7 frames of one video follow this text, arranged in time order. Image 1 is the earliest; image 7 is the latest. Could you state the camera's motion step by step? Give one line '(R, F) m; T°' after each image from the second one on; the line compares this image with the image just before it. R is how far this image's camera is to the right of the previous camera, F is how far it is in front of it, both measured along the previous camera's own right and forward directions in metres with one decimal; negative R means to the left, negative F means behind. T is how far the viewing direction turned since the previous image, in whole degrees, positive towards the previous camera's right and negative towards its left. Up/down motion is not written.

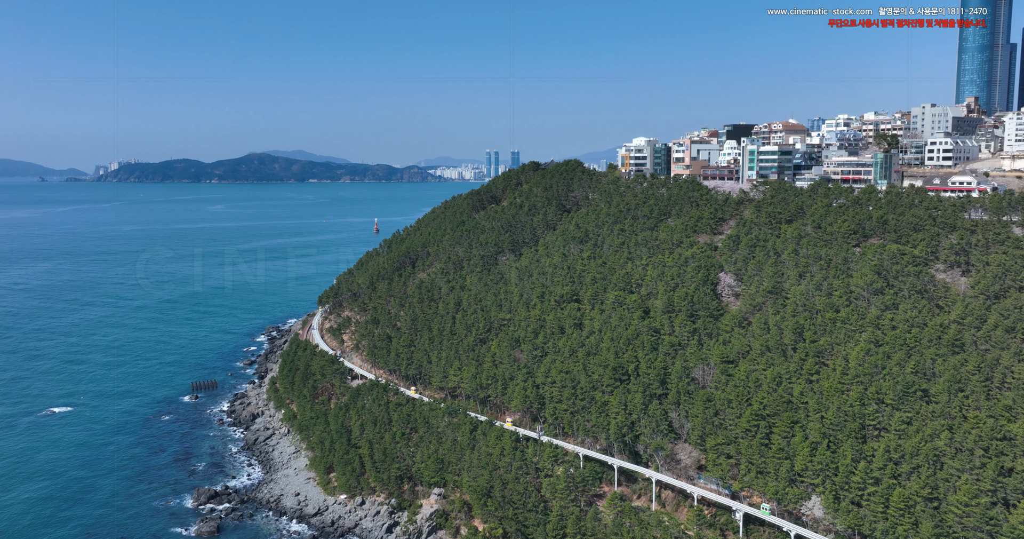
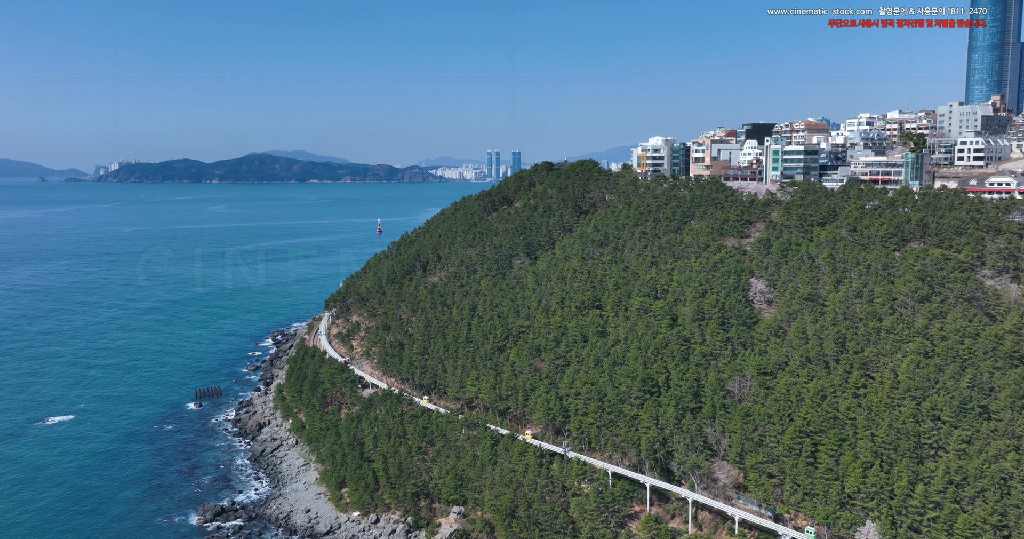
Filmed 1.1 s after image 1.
(-0.7, +2.1) m; 0°
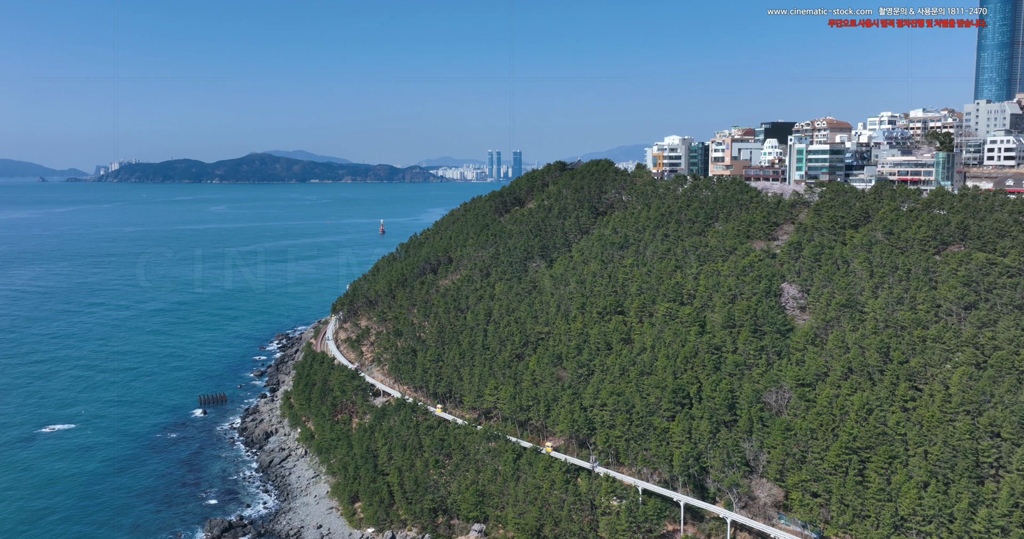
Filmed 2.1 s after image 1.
(-0.7, +1.9) m; 0°
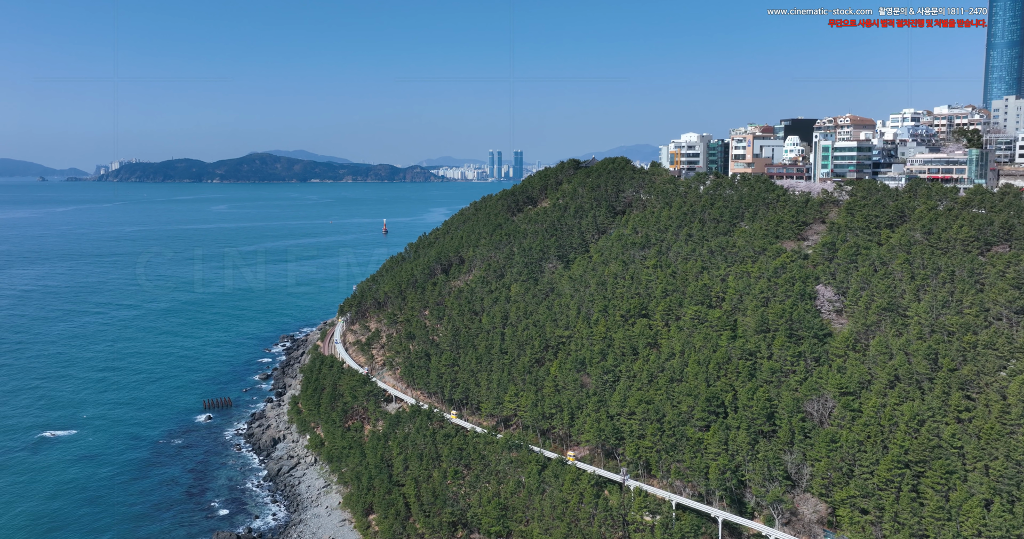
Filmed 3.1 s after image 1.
(-0.7, +1.9) m; 0°
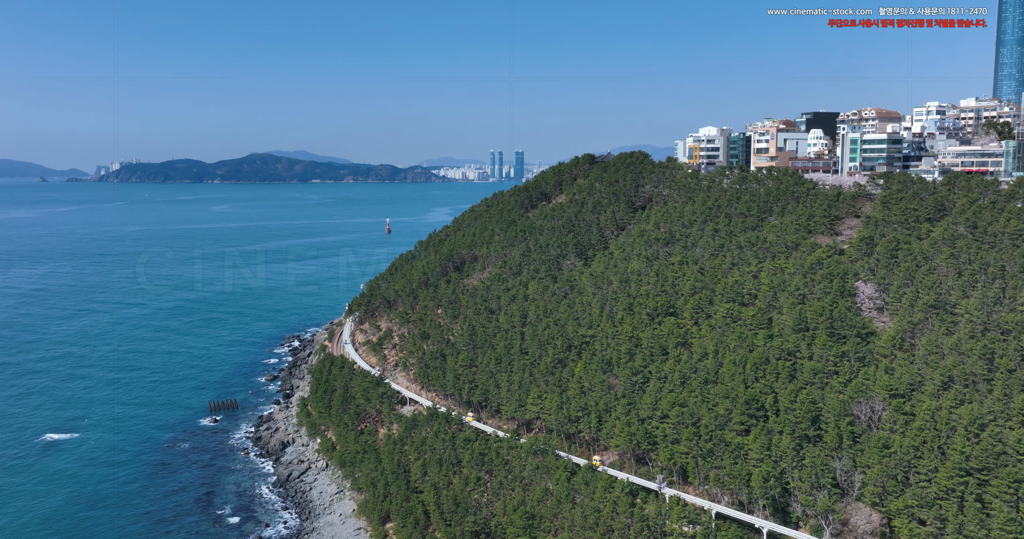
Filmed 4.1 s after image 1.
(-0.7, +1.9) m; 0°
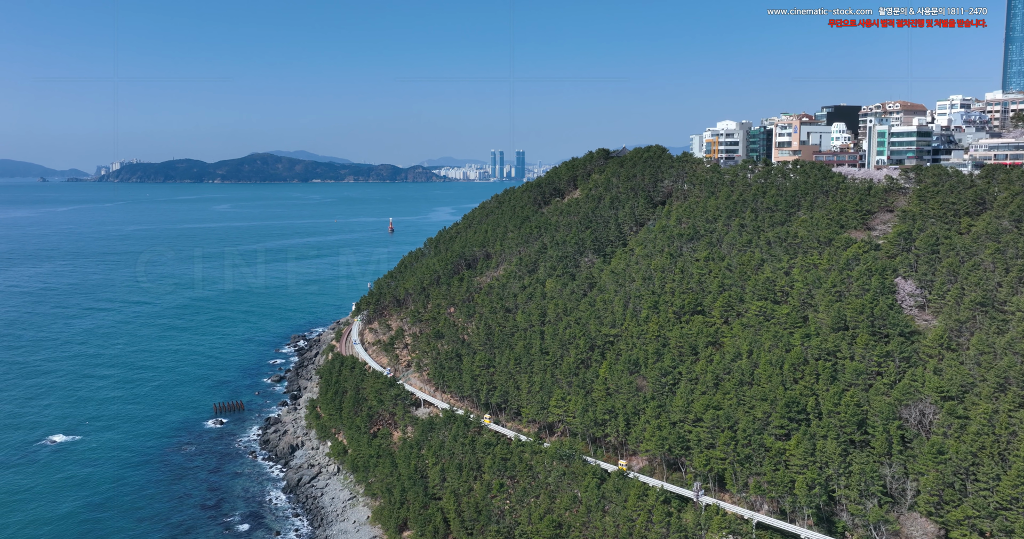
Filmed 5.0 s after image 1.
(-0.7, +1.7) m; 0°
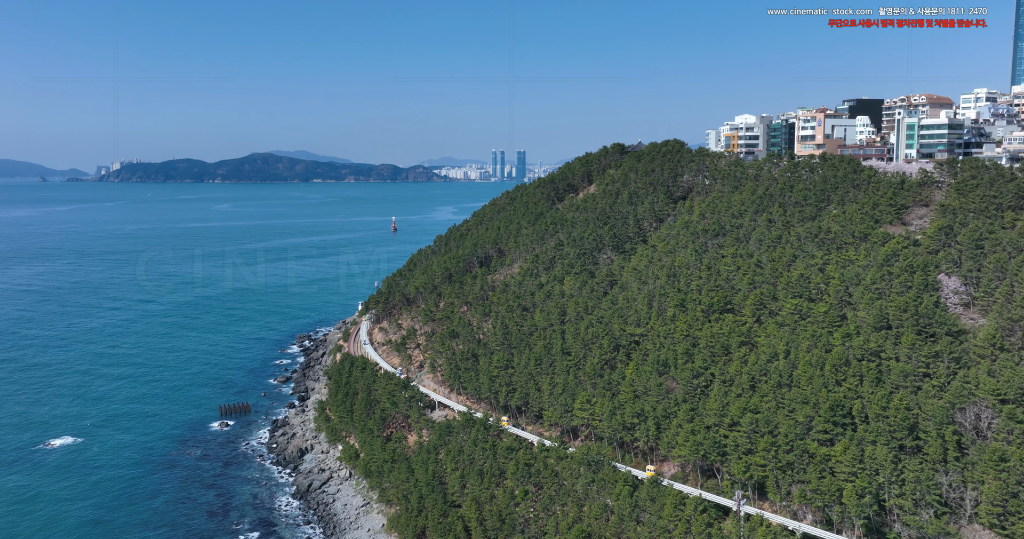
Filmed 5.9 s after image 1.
(-0.7, +1.7) m; 0°
